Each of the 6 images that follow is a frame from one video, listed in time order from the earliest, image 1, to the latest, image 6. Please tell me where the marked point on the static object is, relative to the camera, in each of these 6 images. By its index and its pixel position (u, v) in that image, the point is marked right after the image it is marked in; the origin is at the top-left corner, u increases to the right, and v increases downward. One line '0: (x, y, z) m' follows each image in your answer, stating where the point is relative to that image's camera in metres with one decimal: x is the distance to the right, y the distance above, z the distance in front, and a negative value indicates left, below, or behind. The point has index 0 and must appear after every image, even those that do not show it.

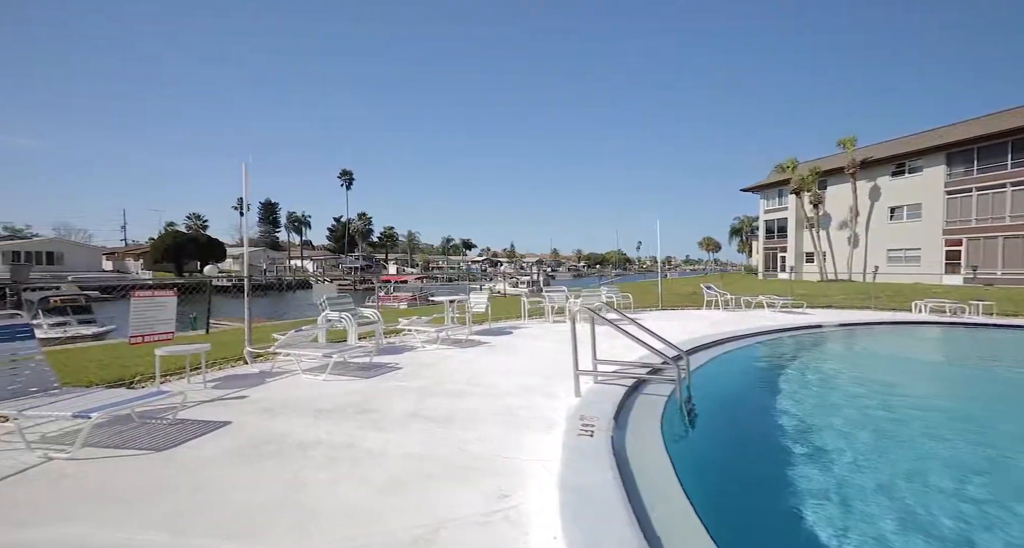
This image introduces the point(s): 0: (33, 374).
0: (-4.3, -0.9, +4.8) m
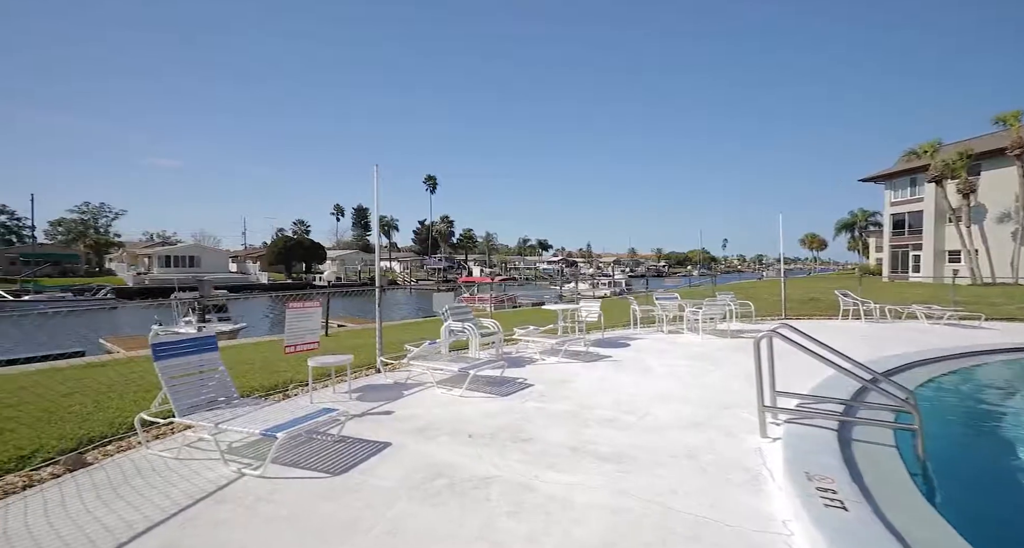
0: (-3.0, -1.1, +5.3) m
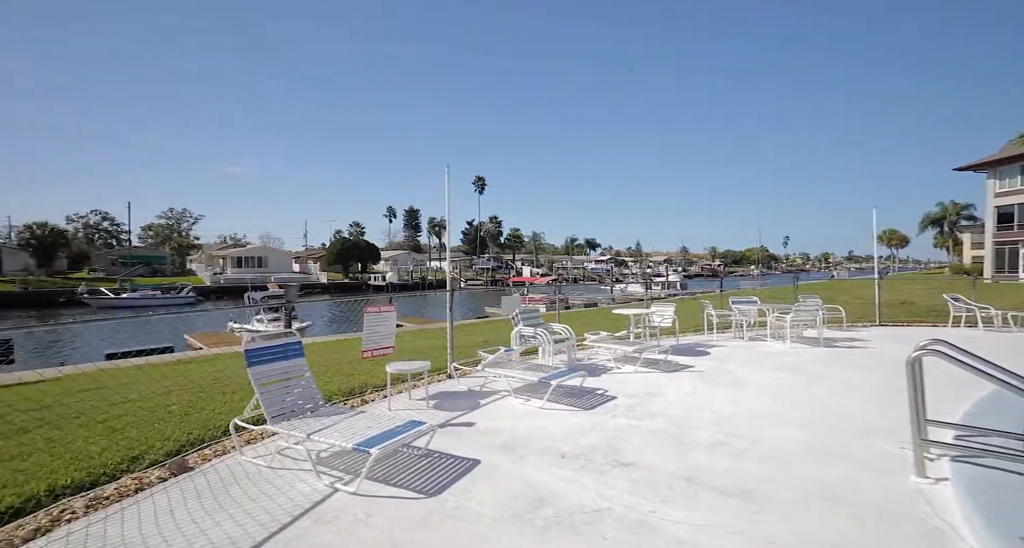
0: (-2.2, -1.2, +5.4) m
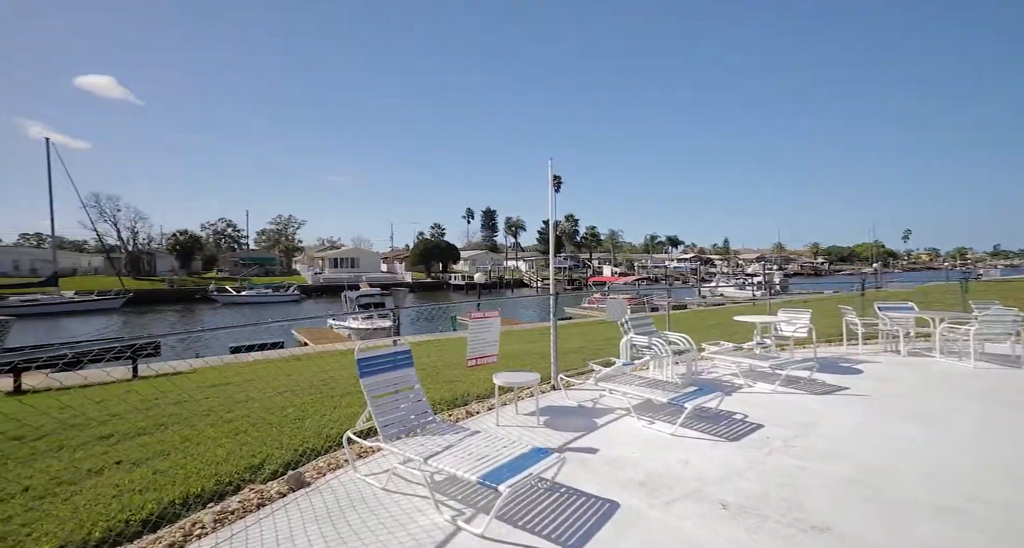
0: (-1.0, -1.3, +5.2) m
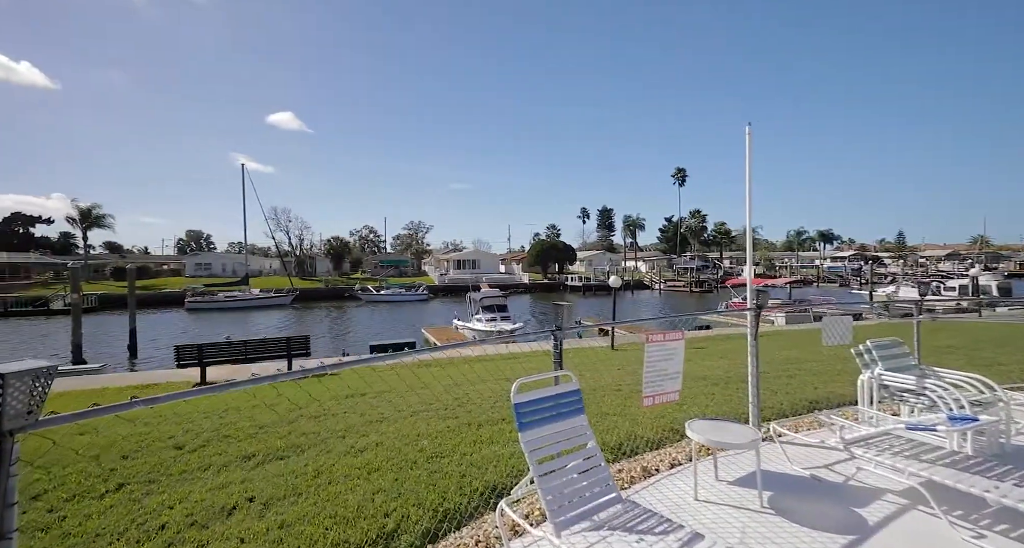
0: (+0.5, -1.4, +3.8) m
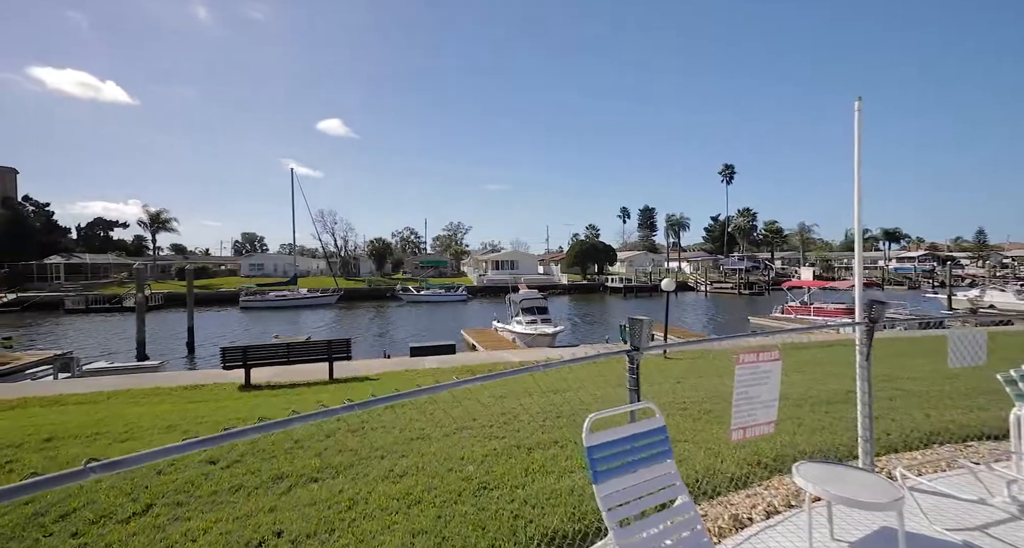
0: (+0.9, -1.5, +3.0) m
